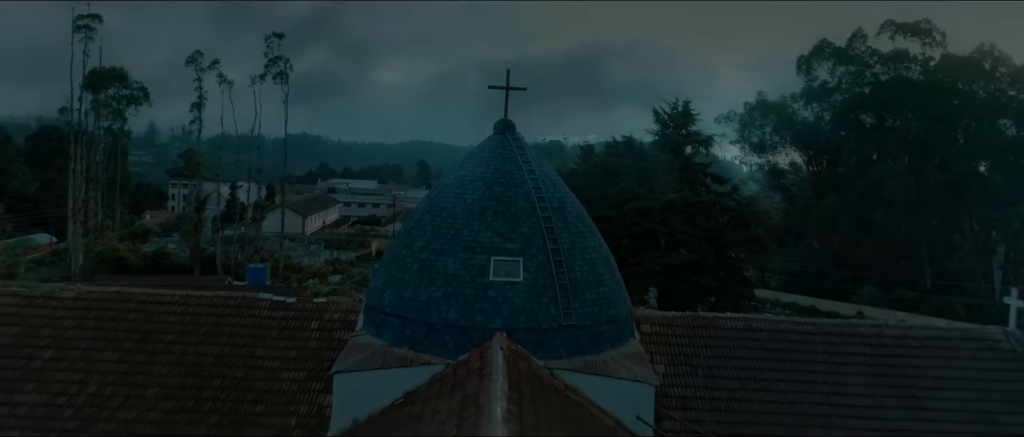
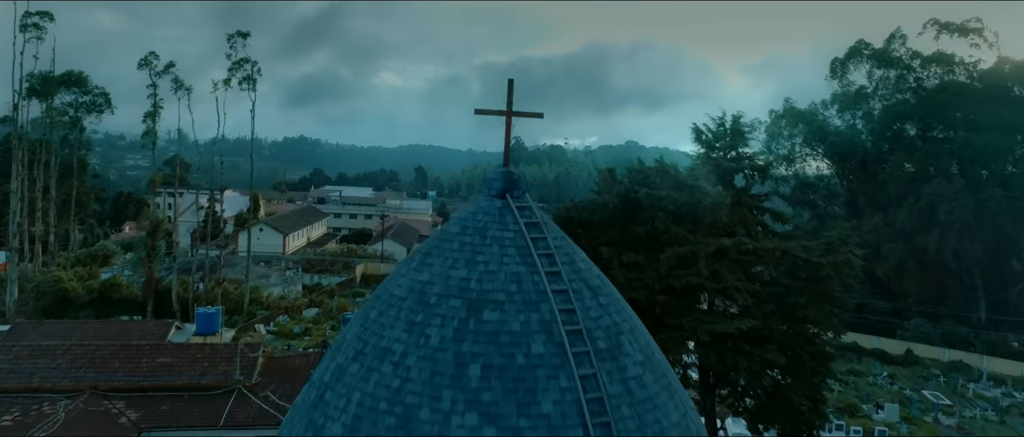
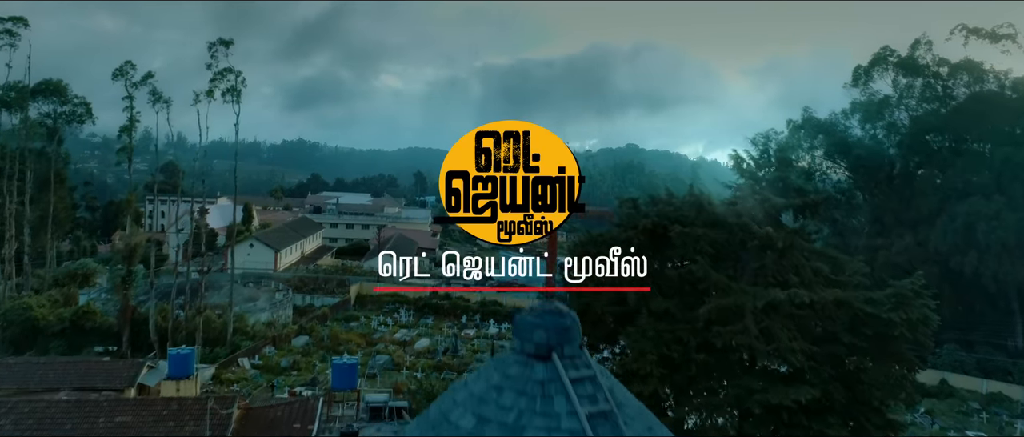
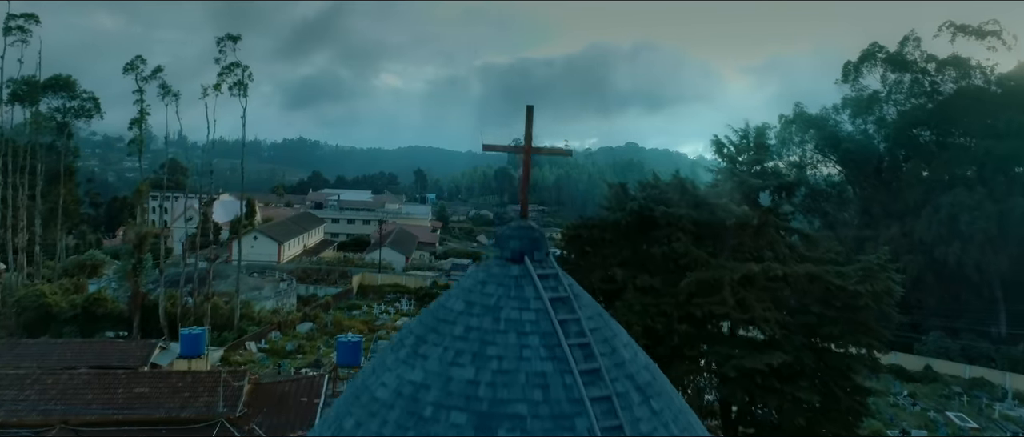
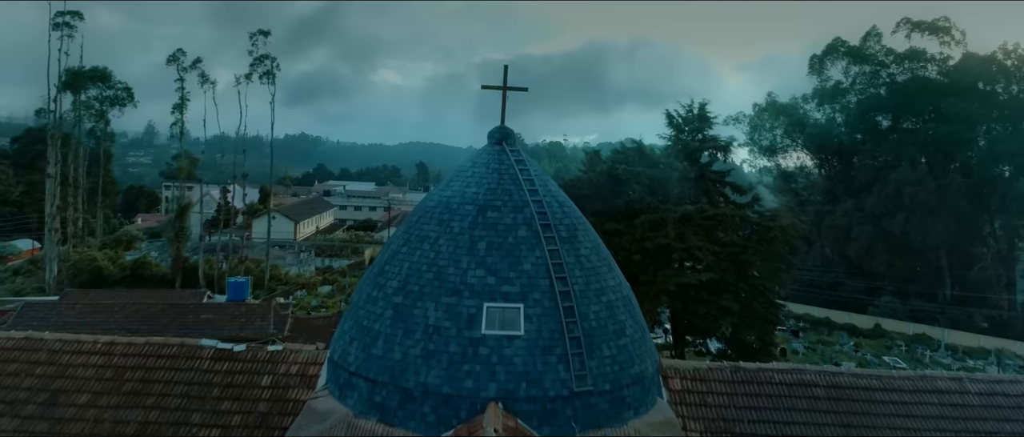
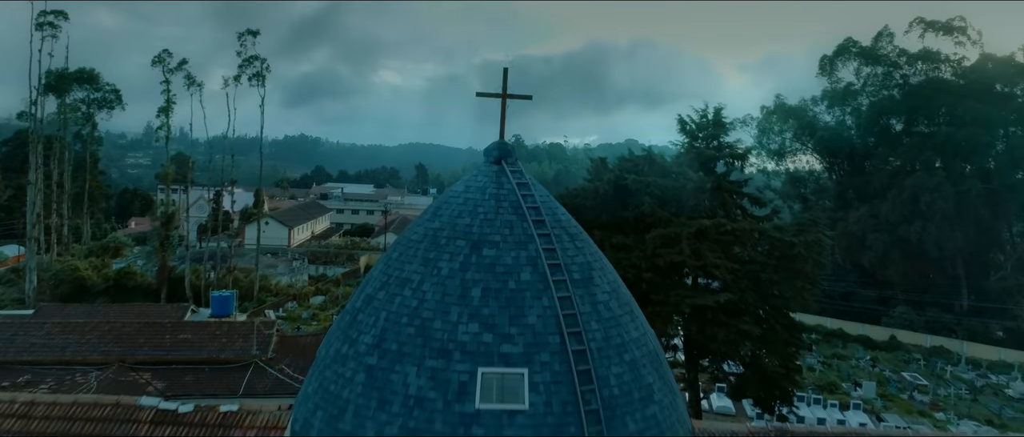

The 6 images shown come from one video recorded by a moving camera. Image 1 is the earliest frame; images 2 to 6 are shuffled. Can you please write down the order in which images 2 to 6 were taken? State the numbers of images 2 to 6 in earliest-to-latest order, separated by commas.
5, 6, 2, 4, 3
